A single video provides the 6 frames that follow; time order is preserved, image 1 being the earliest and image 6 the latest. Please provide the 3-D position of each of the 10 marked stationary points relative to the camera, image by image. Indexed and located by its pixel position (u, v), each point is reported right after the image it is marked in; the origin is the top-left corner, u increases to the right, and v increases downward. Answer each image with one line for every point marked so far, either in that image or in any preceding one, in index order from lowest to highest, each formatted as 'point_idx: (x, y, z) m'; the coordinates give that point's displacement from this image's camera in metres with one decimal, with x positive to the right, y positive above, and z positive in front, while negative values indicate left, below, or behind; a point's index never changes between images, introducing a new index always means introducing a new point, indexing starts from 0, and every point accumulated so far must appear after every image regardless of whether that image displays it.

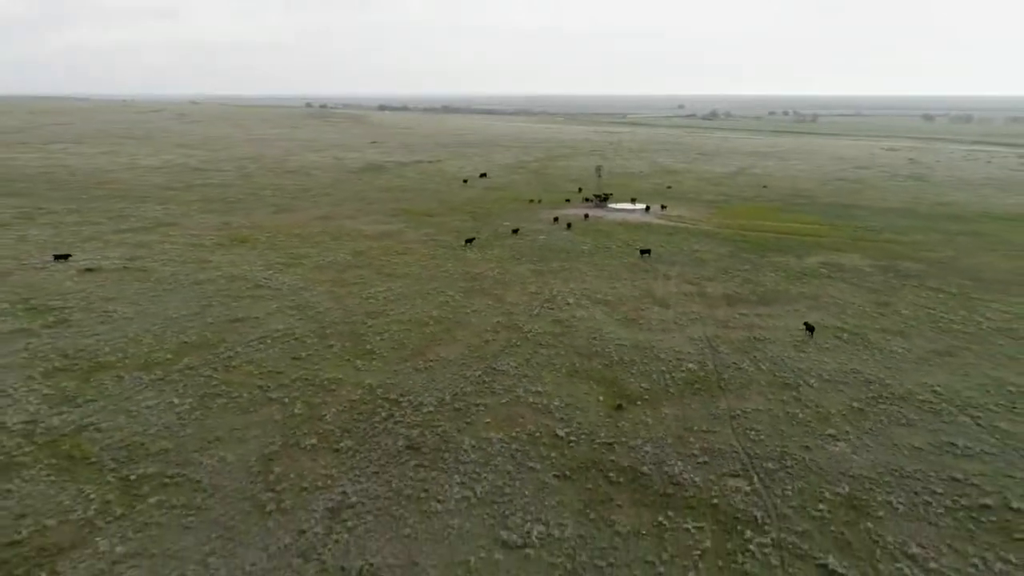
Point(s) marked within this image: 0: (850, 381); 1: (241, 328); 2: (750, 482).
0: (+8.2, -2.2, +15.0) m
1: (-7.8, -1.2, +17.8) m
2: (+4.2, -3.4, +11.0) m
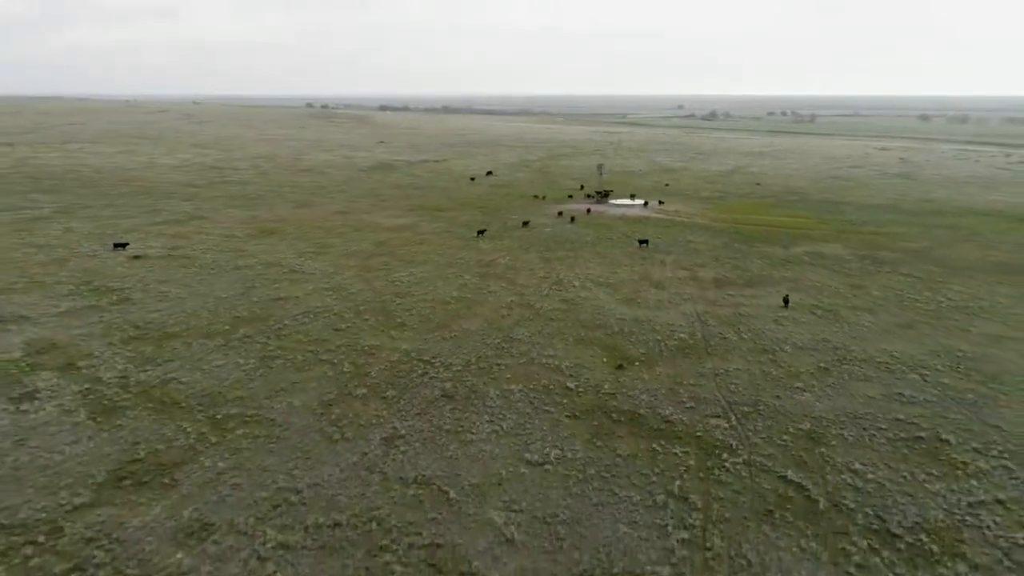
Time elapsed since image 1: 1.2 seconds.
0: (+8.6, -1.6, +17.3) m
1: (-7.4, -0.6, +20.1) m
2: (+4.6, -2.8, +13.3) m
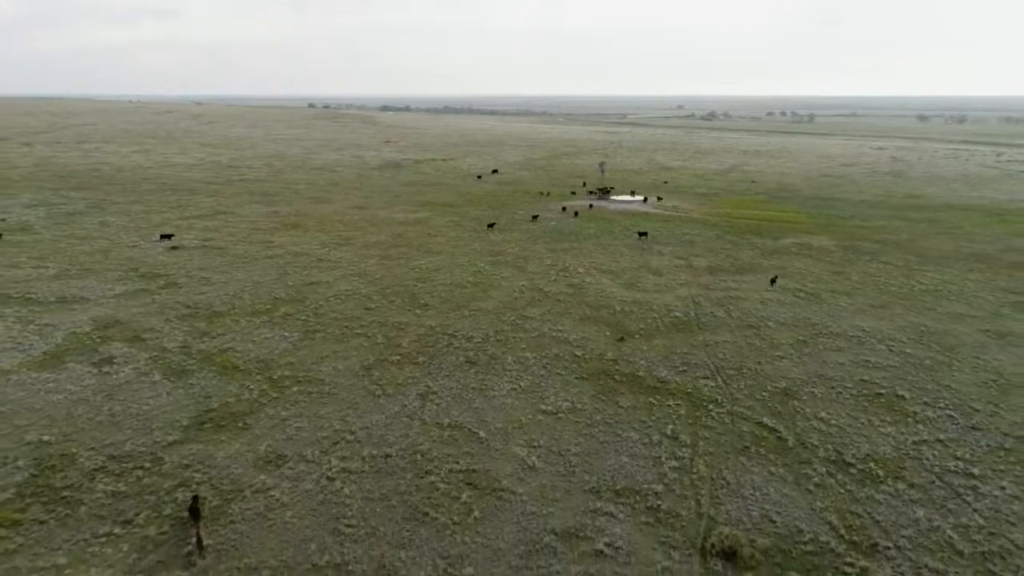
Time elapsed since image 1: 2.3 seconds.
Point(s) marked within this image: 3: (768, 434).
0: (+9.0, -1.1, +19.3) m
1: (-7.0, -0.1, +22.2) m
2: (+5.0, -2.3, +15.3) m
3: (+5.3, -3.0, +12.9) m
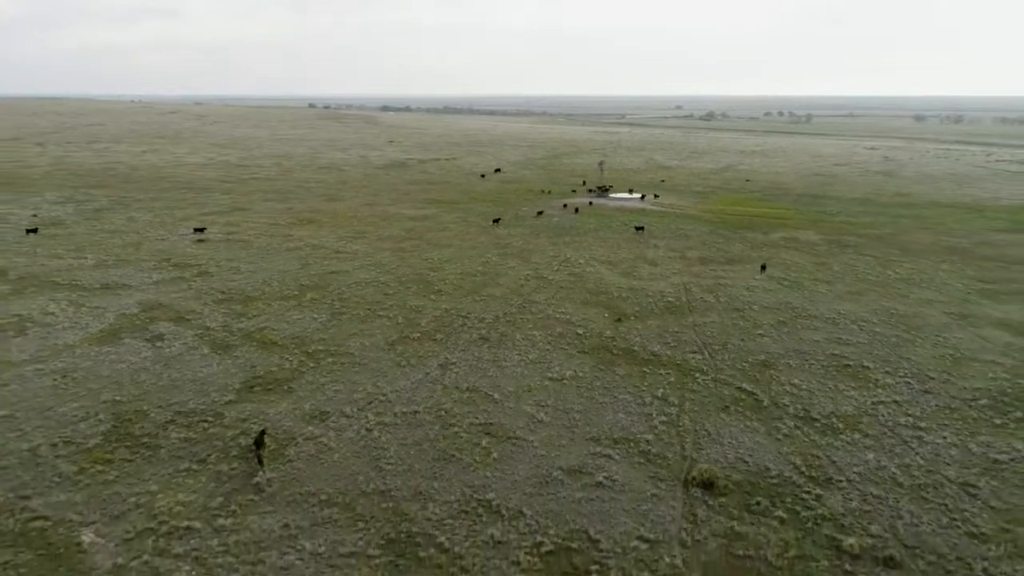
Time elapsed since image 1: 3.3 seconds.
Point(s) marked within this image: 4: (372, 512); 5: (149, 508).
0: (+9.2, -0.6, +21.2) m
1: (-6.7, +0.4, +24.0) m
2: (+5.3, -1.8, +17.2) m
3: (+5.6, -2.6, +14.7) m
4: (-2.3, -3.8, +10.4) m
5: (-6.1, -3.7, +10.4) m
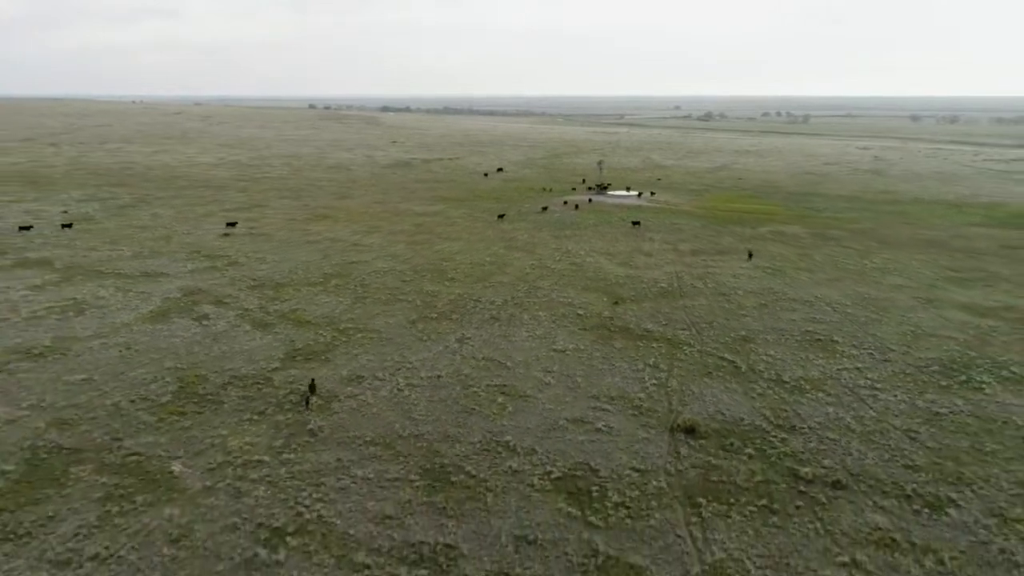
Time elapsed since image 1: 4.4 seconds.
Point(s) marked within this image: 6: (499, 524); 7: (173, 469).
0: (+9.5, -0.1, +23.3) m
1: (-6.5, +0.9, +26.1) m
2: (+5.5, -1.3, +19.3) m
3: (+5.8, -2.1, +16.8) m
4: (-2.1, -3.3, +12.5) m
5: (-5.8, -3.2, +12.5) m
6: (-0.2, -3.9, +10.4) m
7: (-6.4, -3.4, +11.7) m
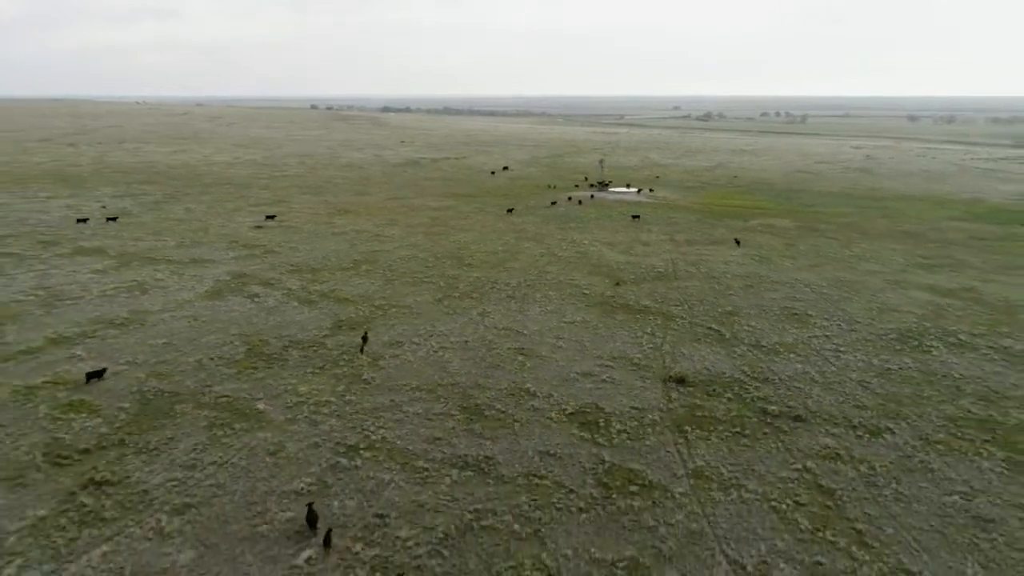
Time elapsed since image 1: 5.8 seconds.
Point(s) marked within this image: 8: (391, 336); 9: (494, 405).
0: (+10.0, +0.5, +26.0) m
1: (-6.0, +1.5, +28.8) m
2: (+6.0, -0.7, +22.0) m
3: (+6.4, -1.4, +19.5) m
4: (-1.5, -2.6, +15.2) m
5: (-5.3, -2.5, +15.2) m
6: (+0.3, -3.3, +13.0) m
7: (-5.9, -2.8, +14.4) m
8: (-3.7, -1.5, +18.9) m
9: (-0.4, -2.8, +14.6) m
